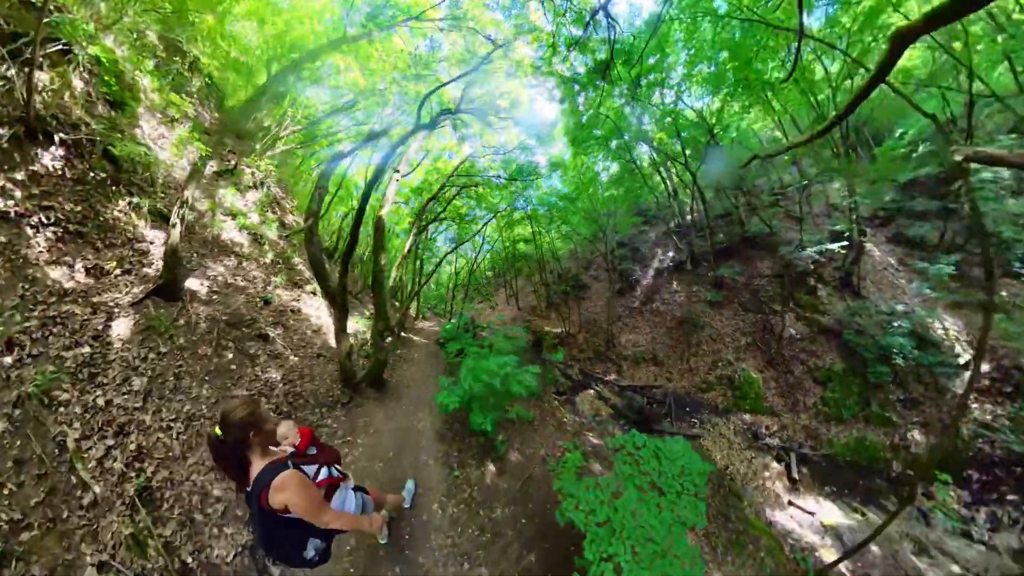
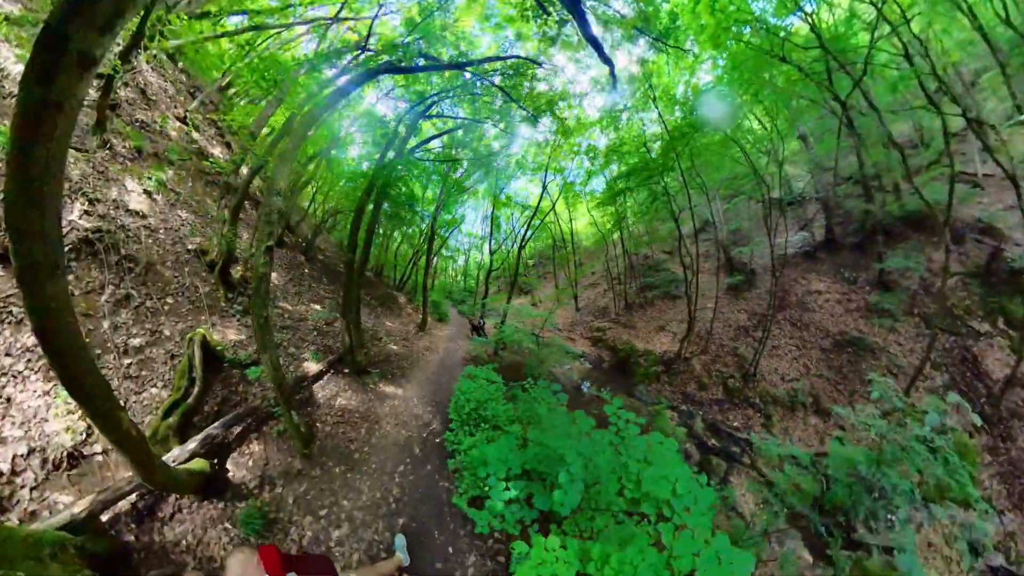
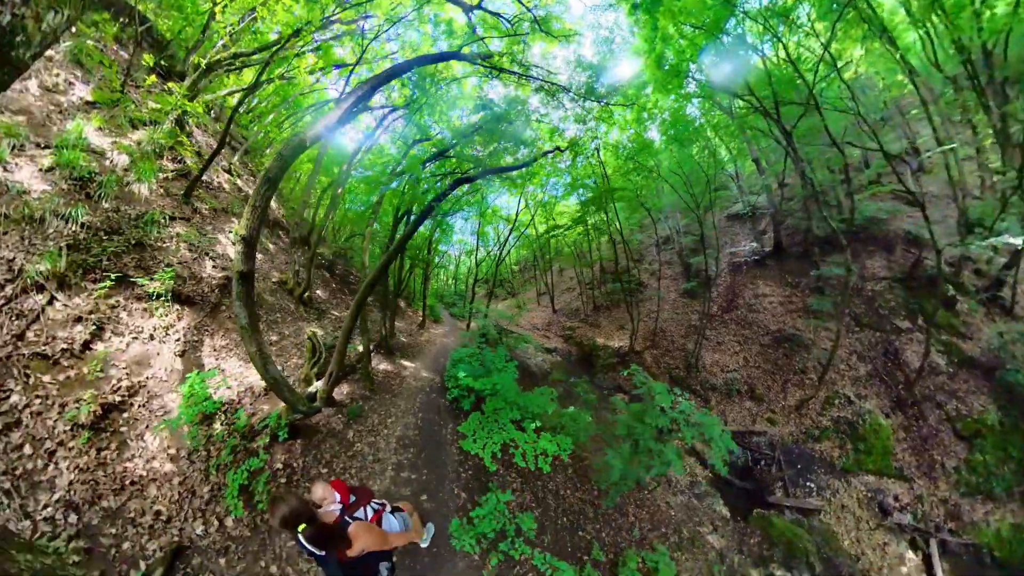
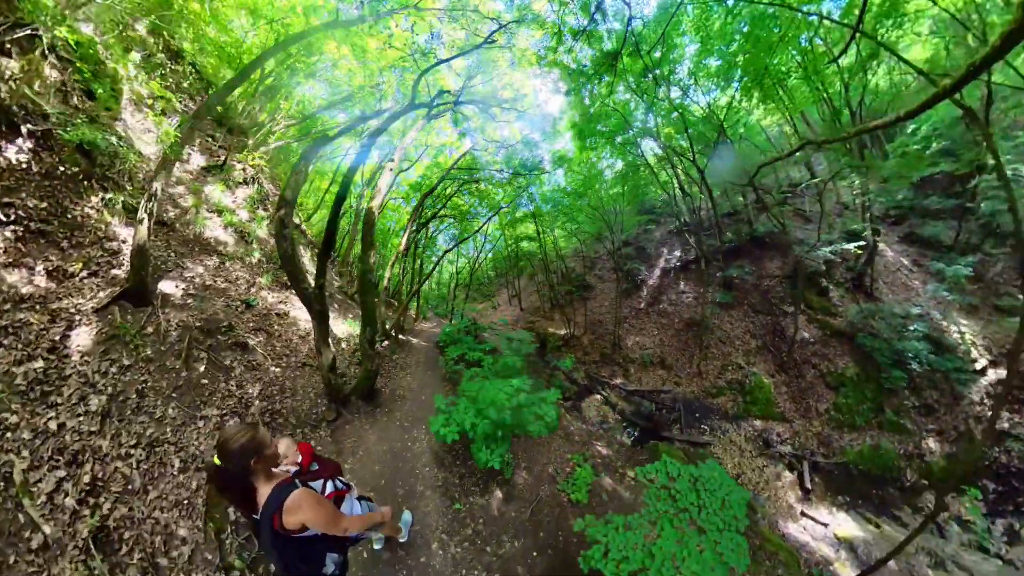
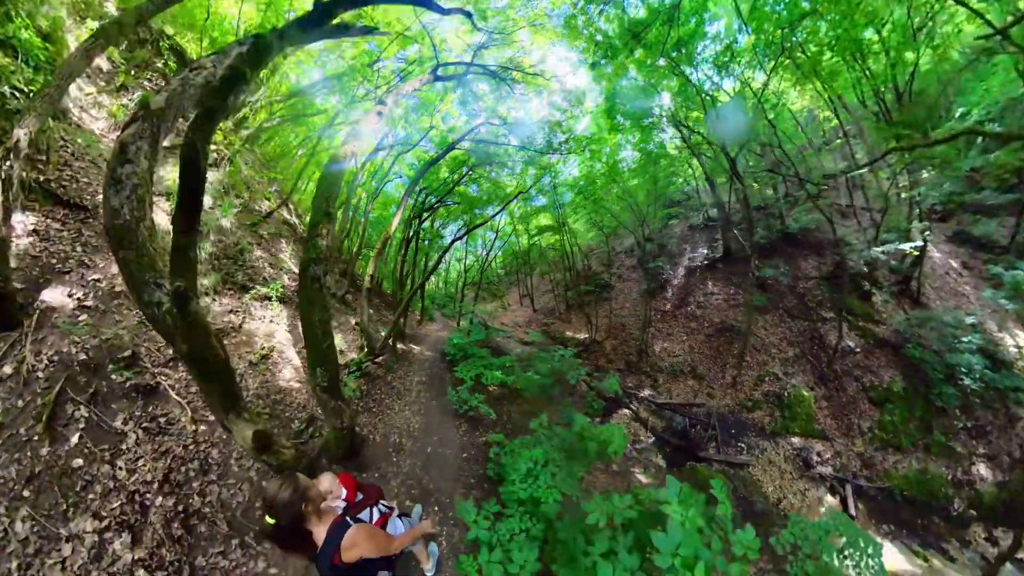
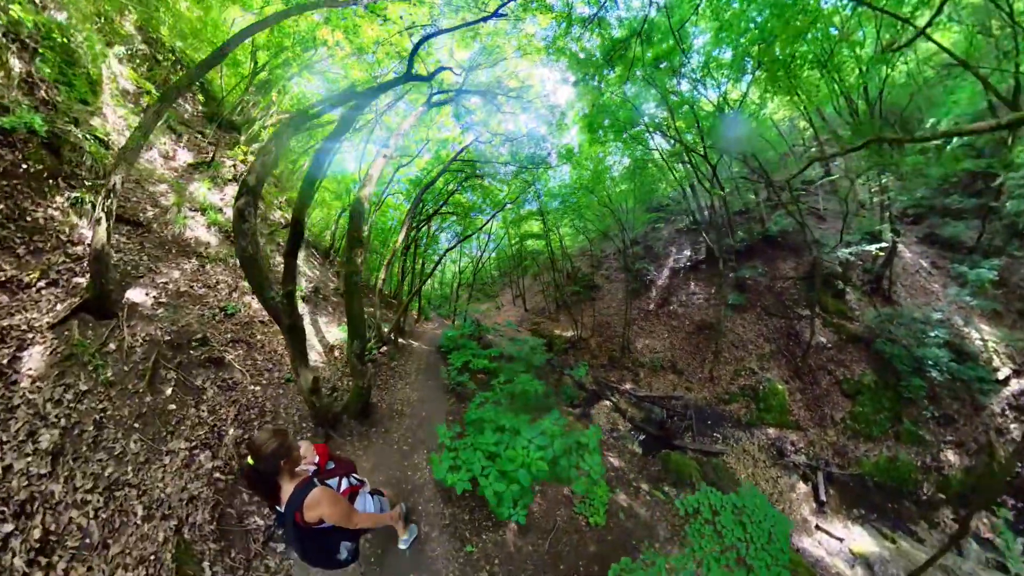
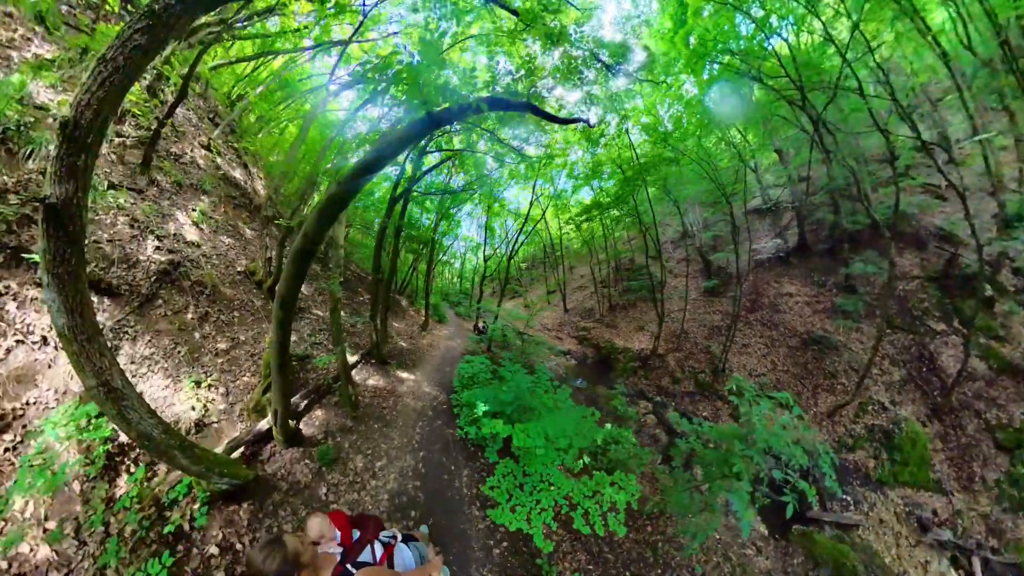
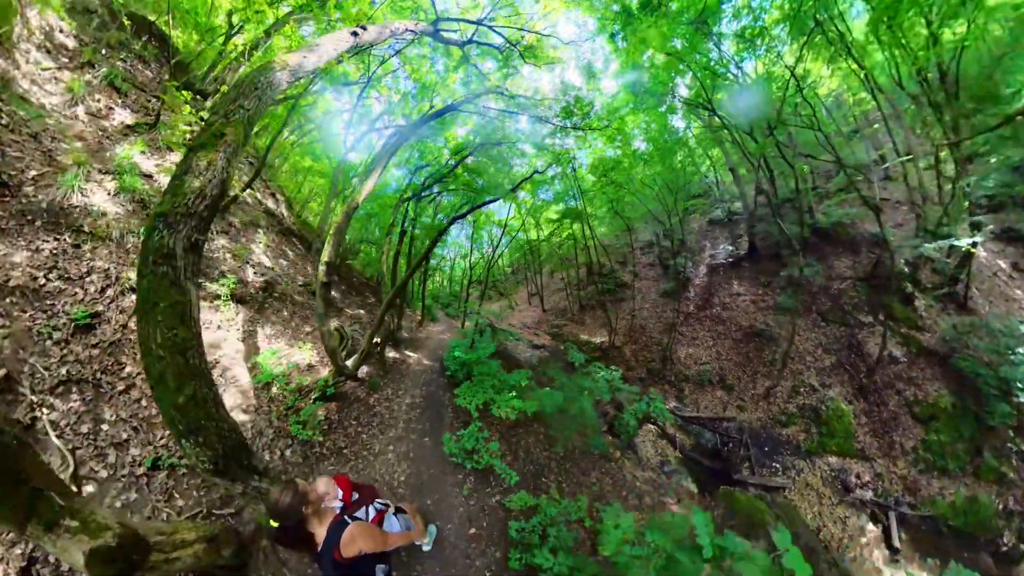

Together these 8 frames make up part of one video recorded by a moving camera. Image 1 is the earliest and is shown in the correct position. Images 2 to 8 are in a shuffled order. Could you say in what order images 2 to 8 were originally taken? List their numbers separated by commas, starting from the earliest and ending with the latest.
4, 6, 5, 8, 3, 7, 2
